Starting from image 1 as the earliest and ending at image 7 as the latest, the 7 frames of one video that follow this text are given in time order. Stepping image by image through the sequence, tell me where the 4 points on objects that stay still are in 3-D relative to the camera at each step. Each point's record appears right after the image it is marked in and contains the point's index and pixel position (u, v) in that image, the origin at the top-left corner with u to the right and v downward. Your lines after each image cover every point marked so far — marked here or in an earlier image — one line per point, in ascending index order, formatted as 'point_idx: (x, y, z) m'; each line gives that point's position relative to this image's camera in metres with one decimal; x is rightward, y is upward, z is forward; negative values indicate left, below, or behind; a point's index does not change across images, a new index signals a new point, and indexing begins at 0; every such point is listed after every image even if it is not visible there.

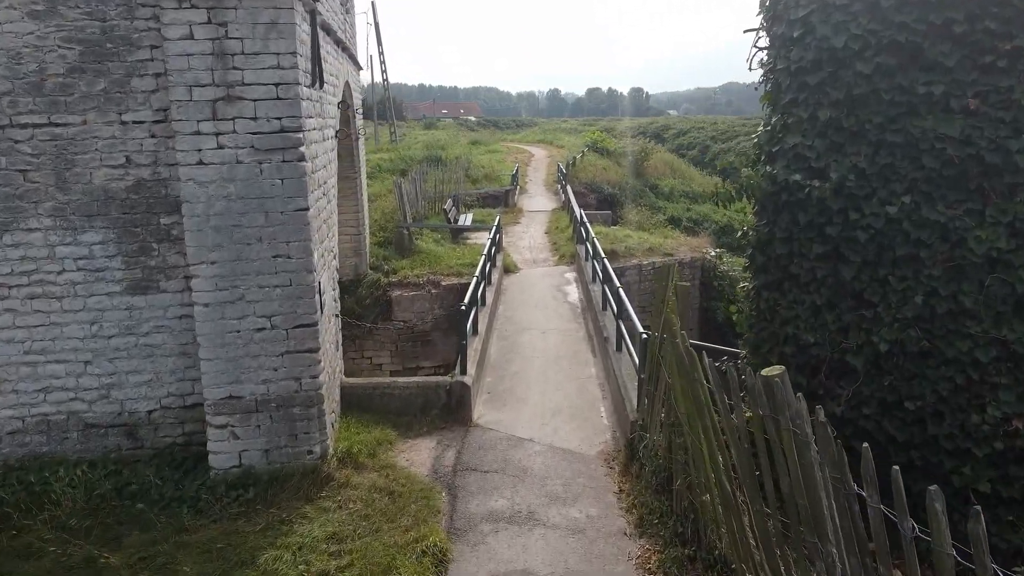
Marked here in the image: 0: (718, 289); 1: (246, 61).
0: (+3.7, 0.0, +12.5) m
1: (-1.6, +1.4, +4.2) m
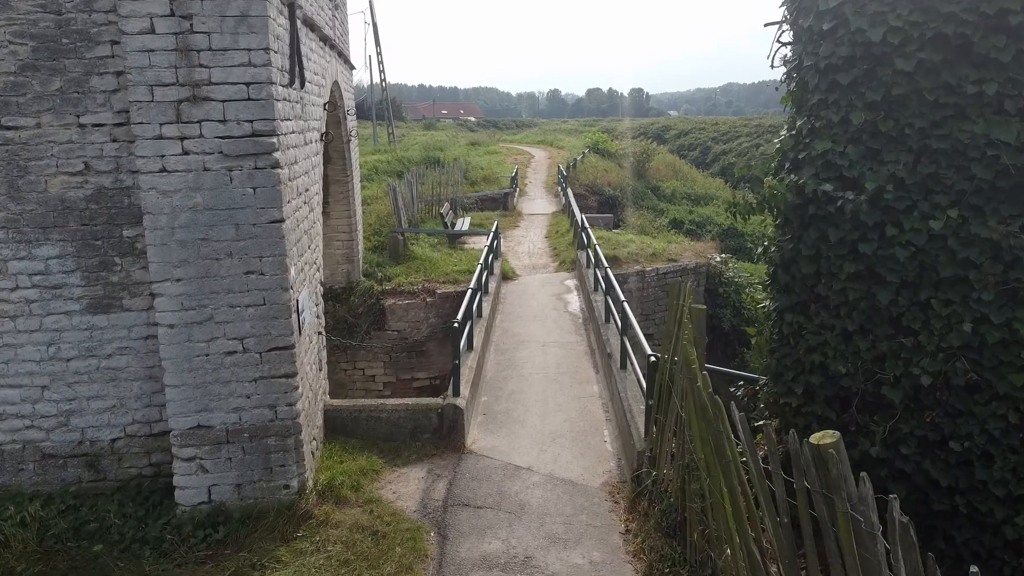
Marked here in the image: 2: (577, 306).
0: (+3.7, -0.1, +12.1) m
1: (-1.6, +1.2, +3.8) m
2: (+0.9, -0.2, +9.1) m
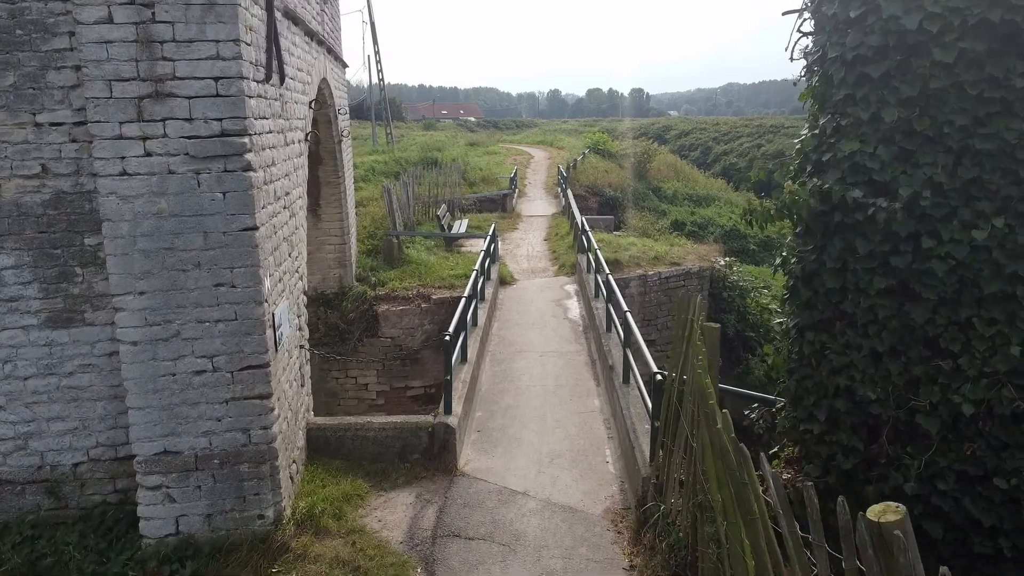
0: (+3.7, -0.2, +11.8) m
1: (-1.7, +1.2, +3.4) m
2: (+0.8, -0.3, +8.8) m
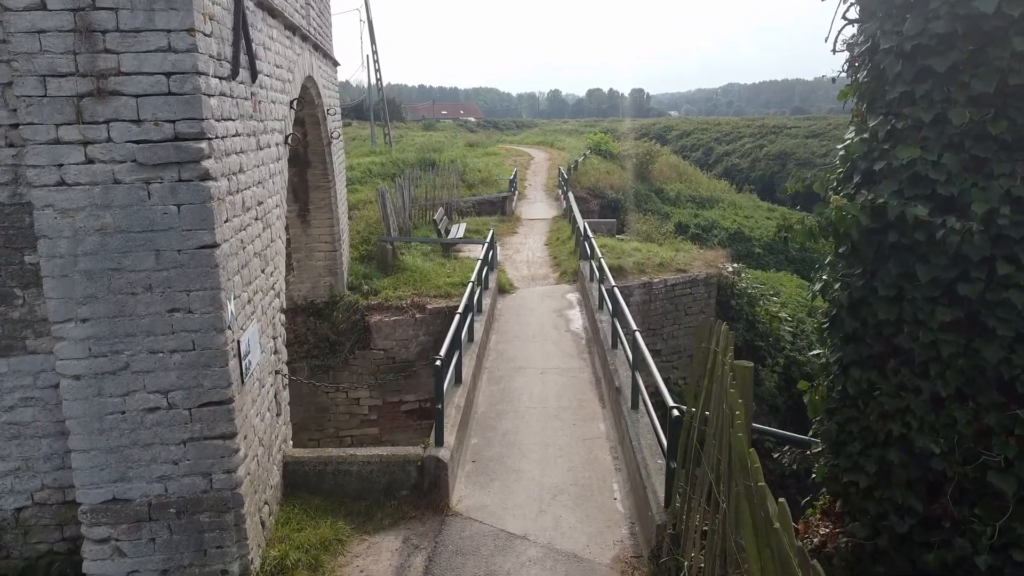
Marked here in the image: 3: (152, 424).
0: (+3.7, -0.3, +11.3) m
1: (-1.7, +1.1, +3.0) m
2: (+0.8, -0.4, +8.3) m
3: (-1.7, -0.6, +3.3) m
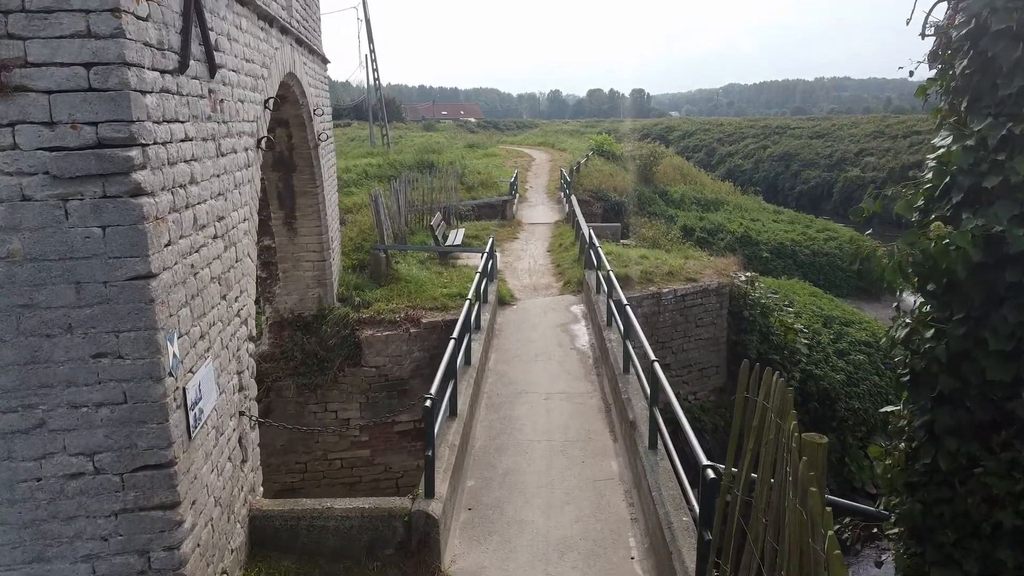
0: (+3.7, -0.5, +10.7) m
1: (-1.7, +0.9, +2.4) m
2: (+0.8, -0.6, +7.7) m
3: (-1.7, -0.8, +2.7) m
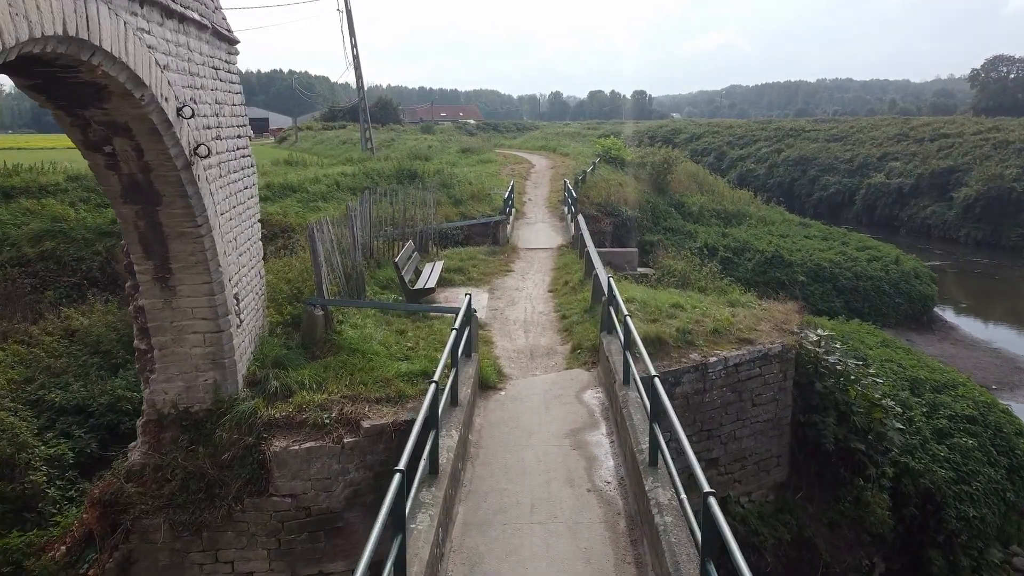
0: (+3.6, -1.2, +7.9) m
1: (-1.8, +0.2, -0.4) m
2: (+0.7, -1.3, +4.9) m
3: (-1.8, -1.5, -0.1) m
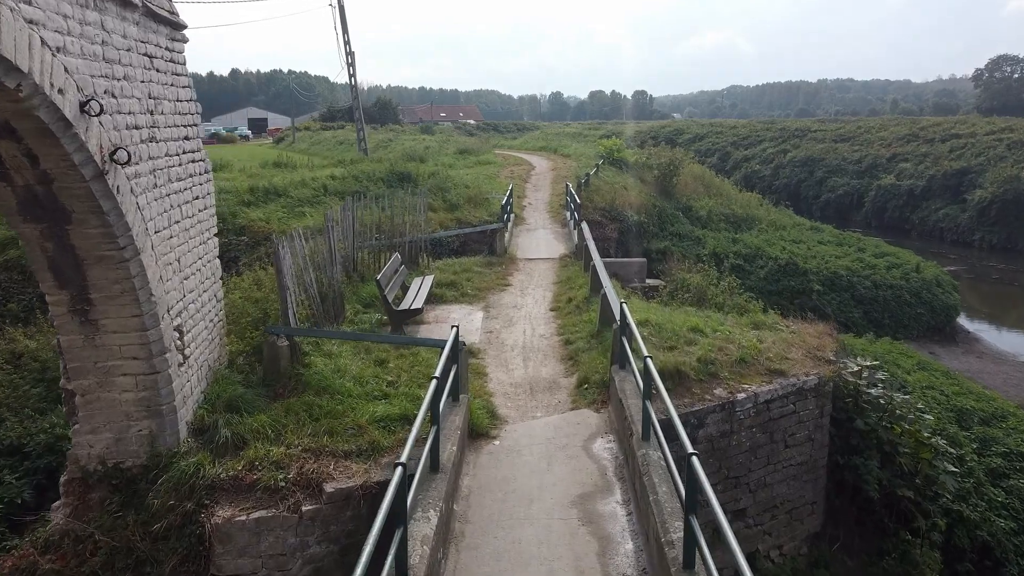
0: (+3.5, -1.4, +6.9) m
1: (-1.8, 0.0, -1.4) m
2: (+0.7, -1.5, +3.9) m
3: (-1.9, -1.7, -1.1) m
